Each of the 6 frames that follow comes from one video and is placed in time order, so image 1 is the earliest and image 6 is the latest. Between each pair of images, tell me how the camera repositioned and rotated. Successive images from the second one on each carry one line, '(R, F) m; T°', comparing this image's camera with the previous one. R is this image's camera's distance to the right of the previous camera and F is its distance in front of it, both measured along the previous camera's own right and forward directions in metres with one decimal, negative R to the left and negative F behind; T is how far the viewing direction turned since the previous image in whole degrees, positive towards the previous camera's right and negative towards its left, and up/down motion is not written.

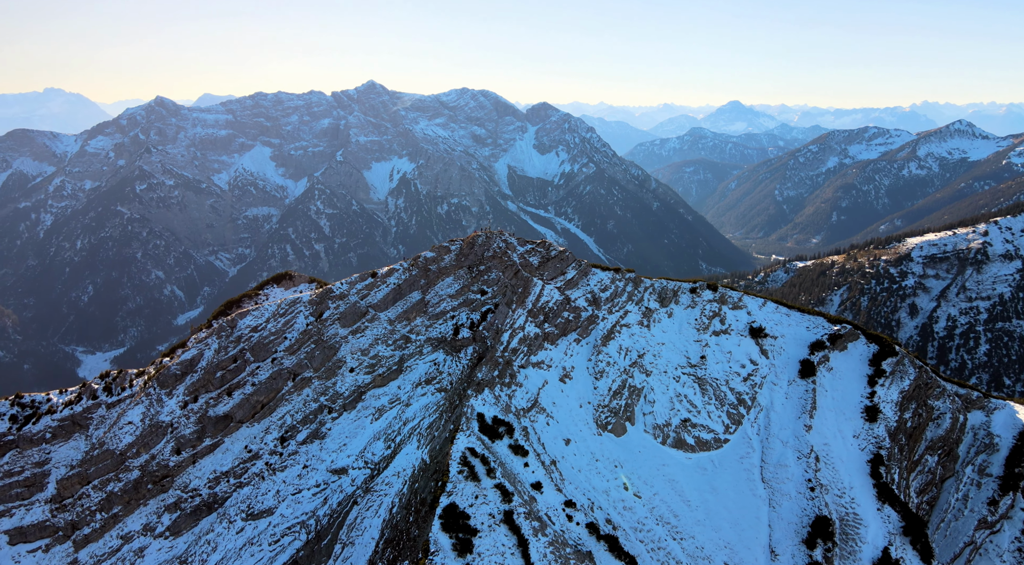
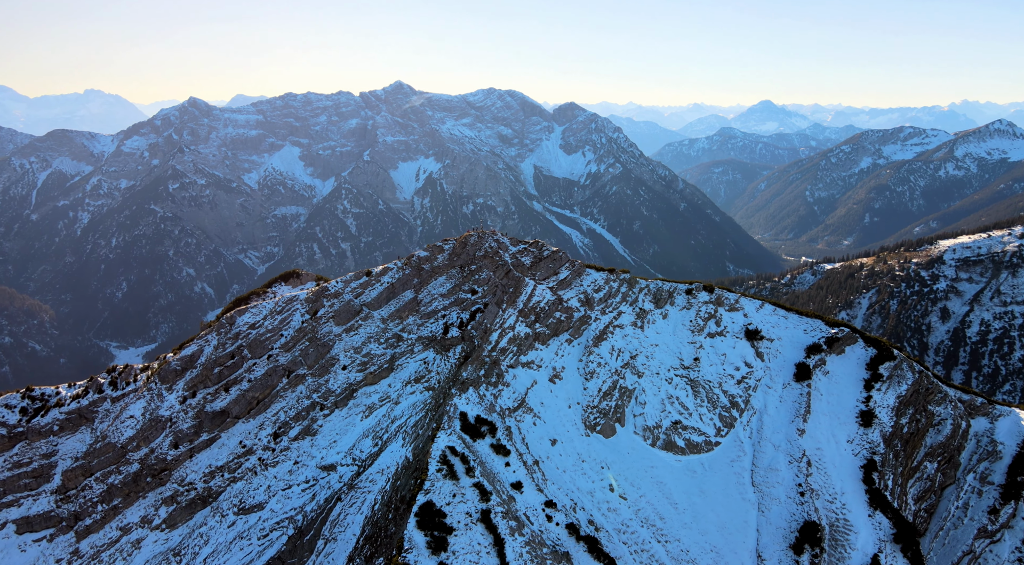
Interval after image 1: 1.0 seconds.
(+3.6, 0.0) m; -2°
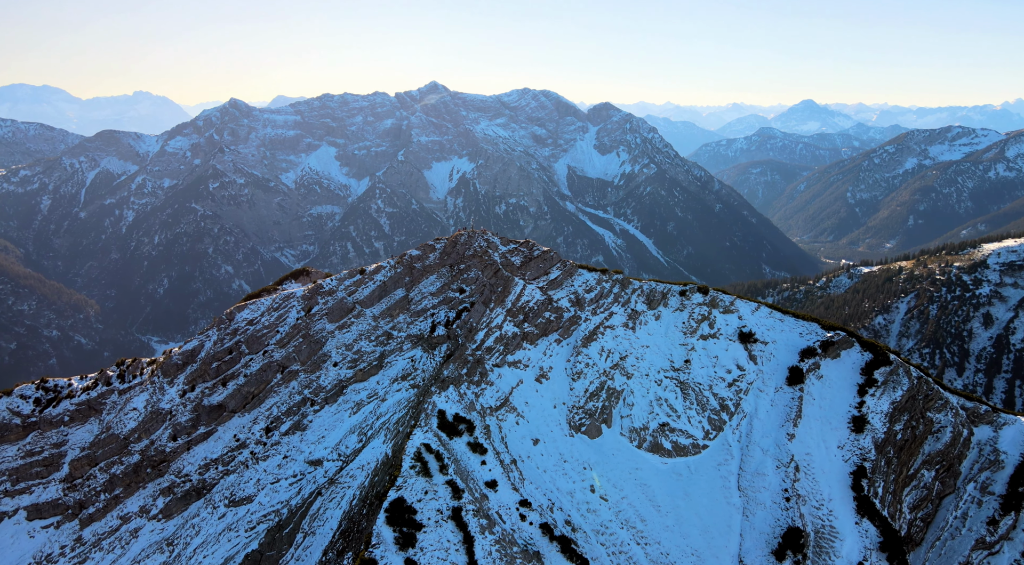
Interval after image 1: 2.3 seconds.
(+4.6, -0.1) m; -2°
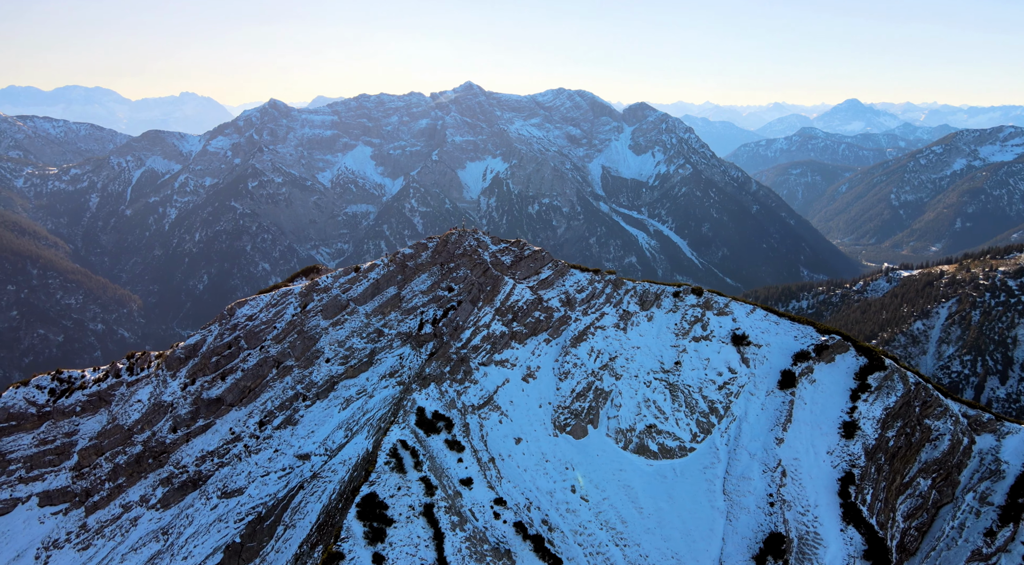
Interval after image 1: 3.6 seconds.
(+4.6, -0.1) m; -2°
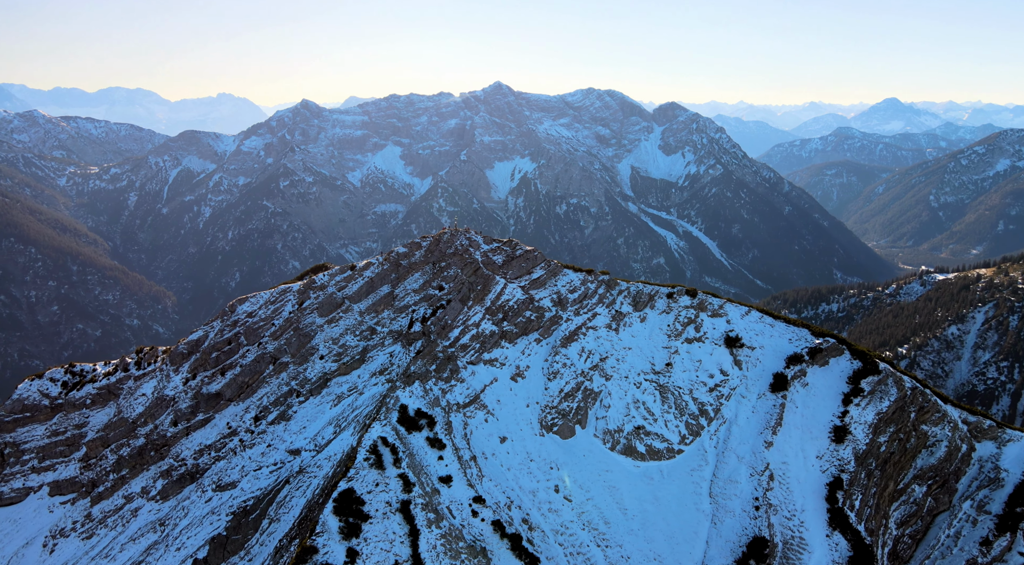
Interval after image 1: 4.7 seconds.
(+4.0, -0.2) m; -2°
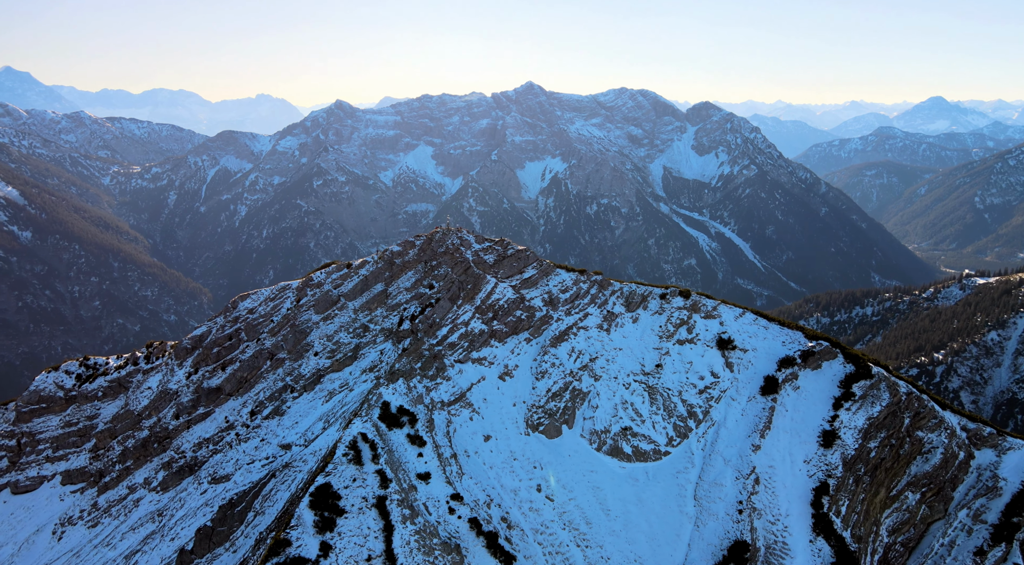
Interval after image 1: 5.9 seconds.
(+4.3, -0.2) m; -2°
